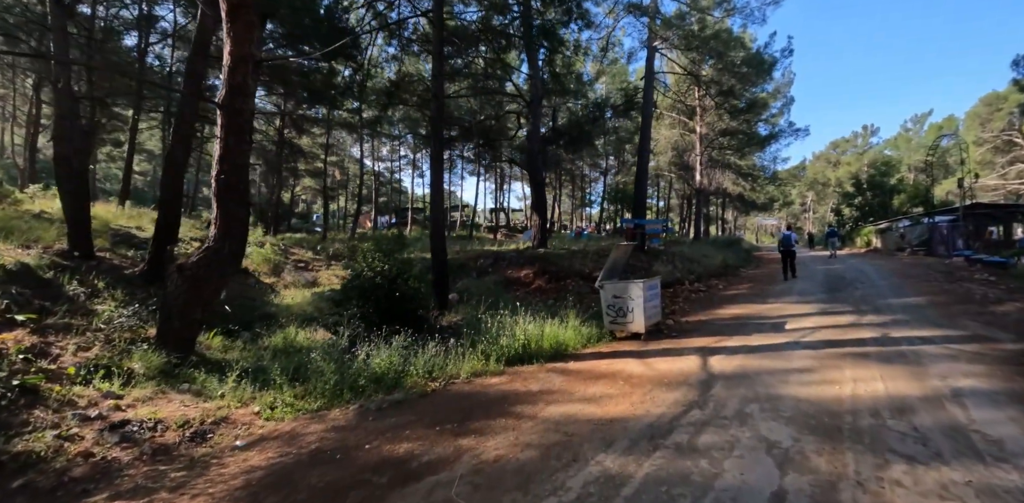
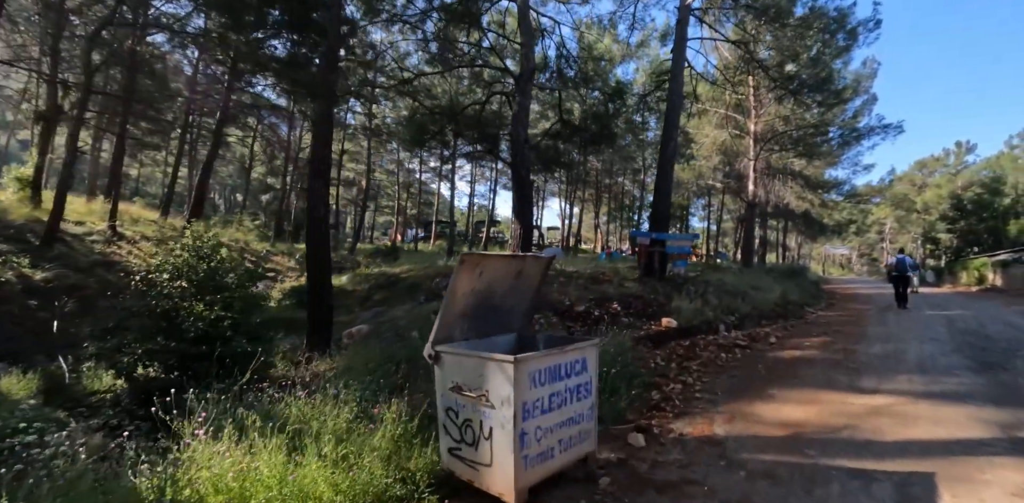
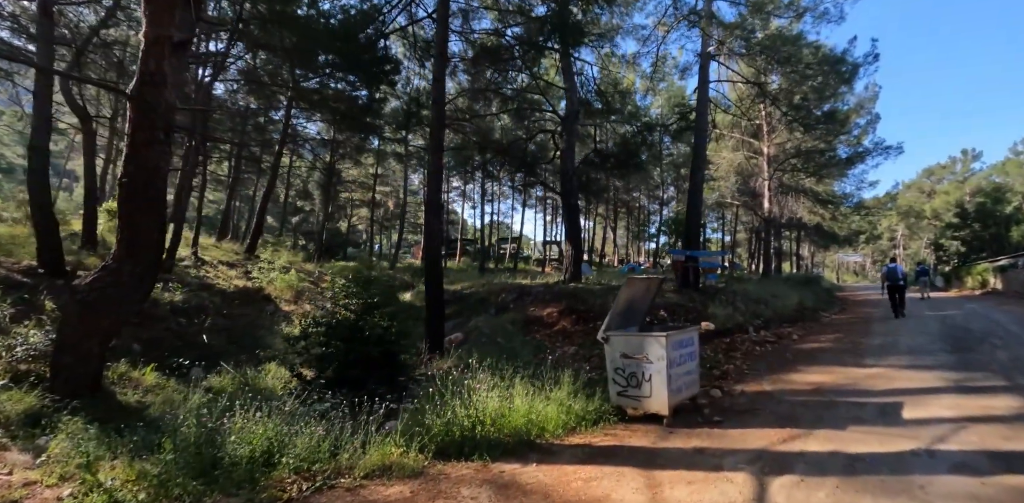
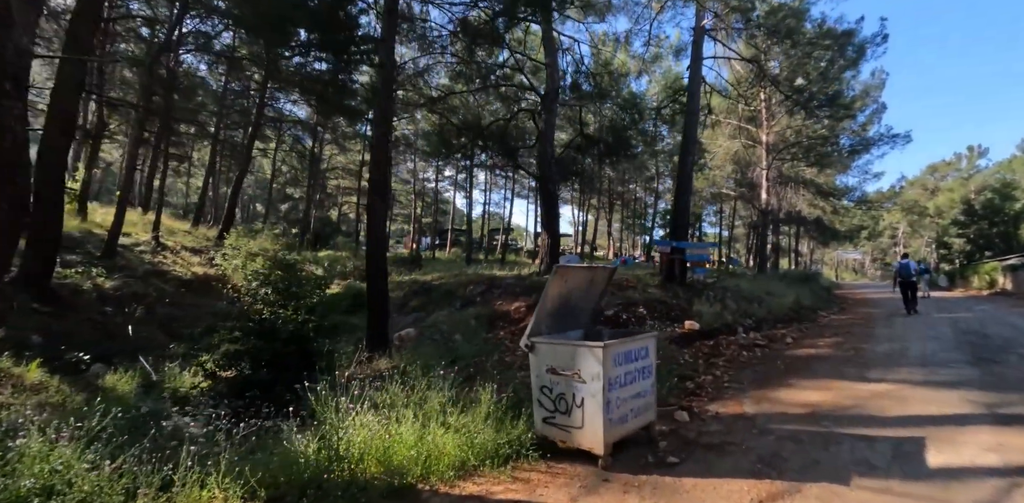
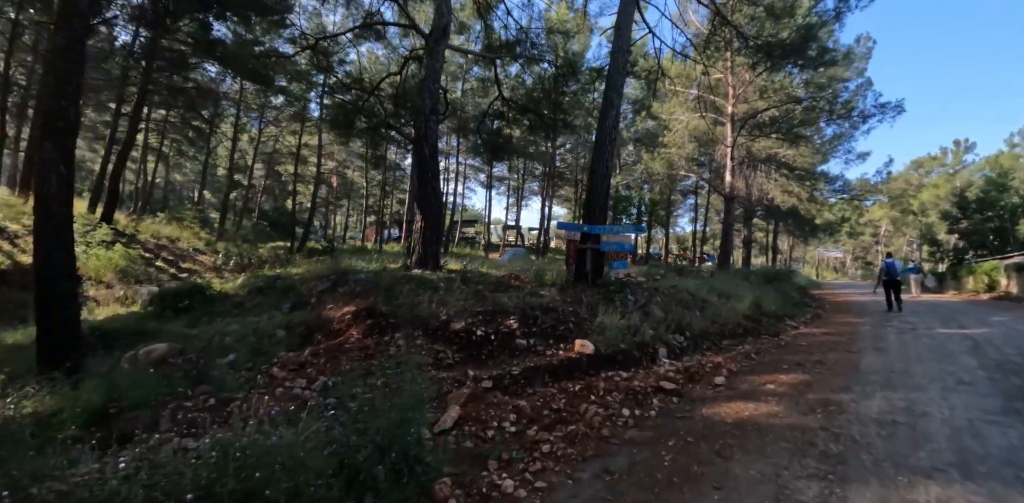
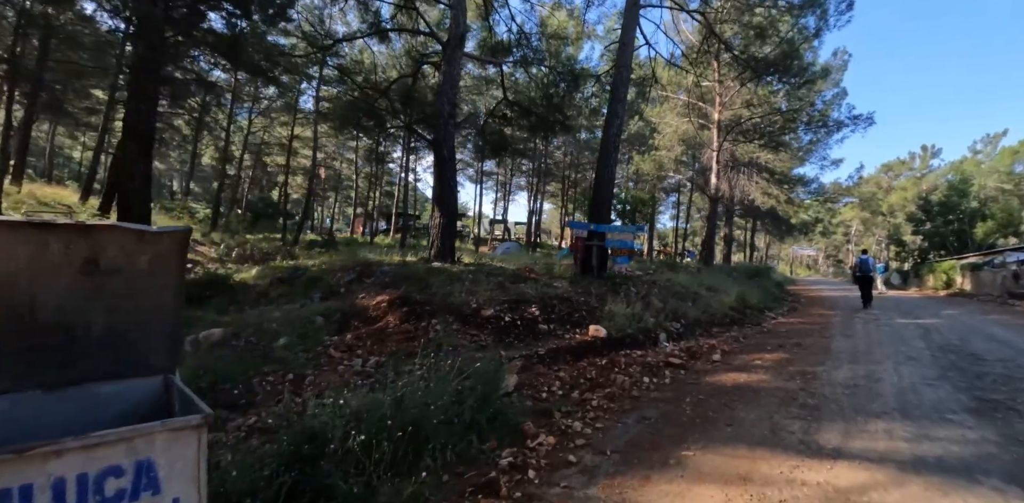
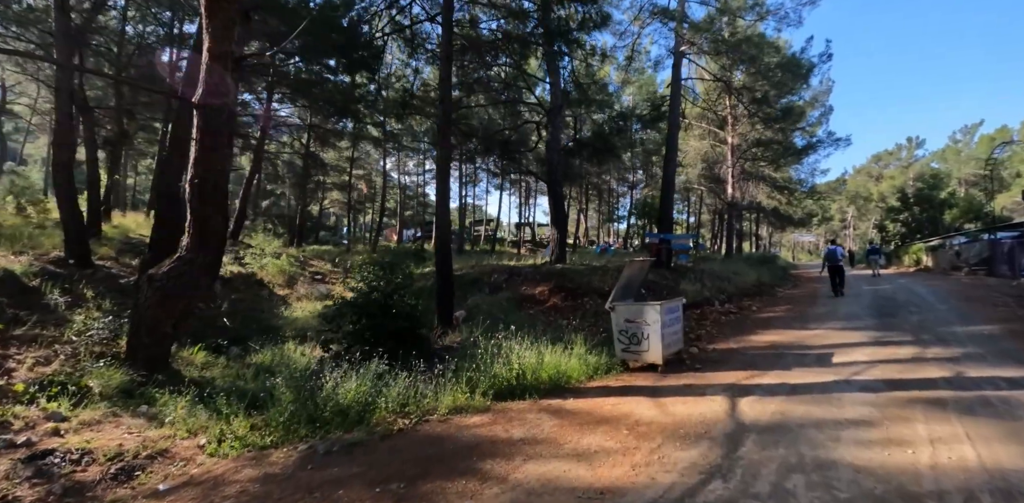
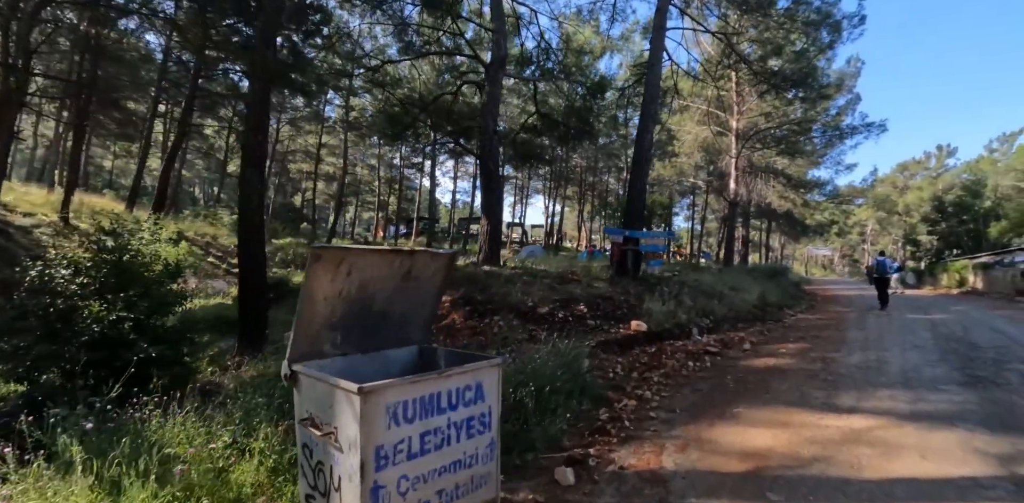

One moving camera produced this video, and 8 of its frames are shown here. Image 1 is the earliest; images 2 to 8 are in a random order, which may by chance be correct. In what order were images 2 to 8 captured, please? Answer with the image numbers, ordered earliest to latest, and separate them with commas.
7, 3, 4, 2, 8, 6, 5
